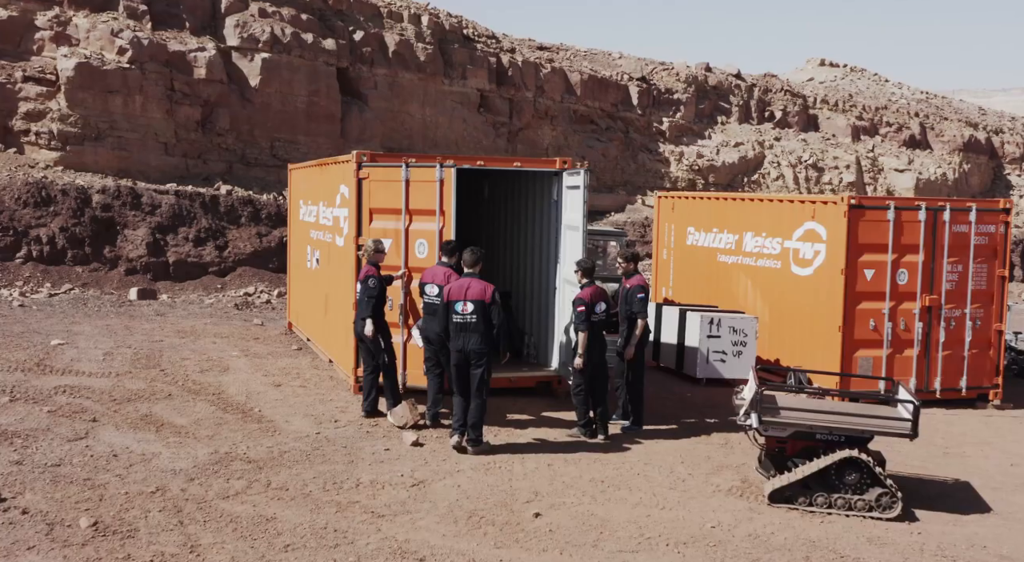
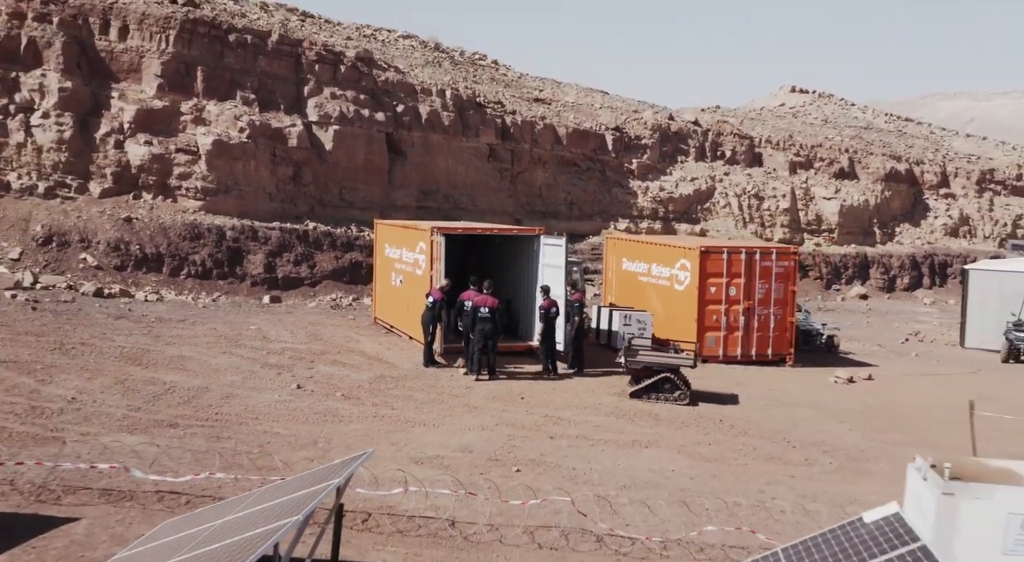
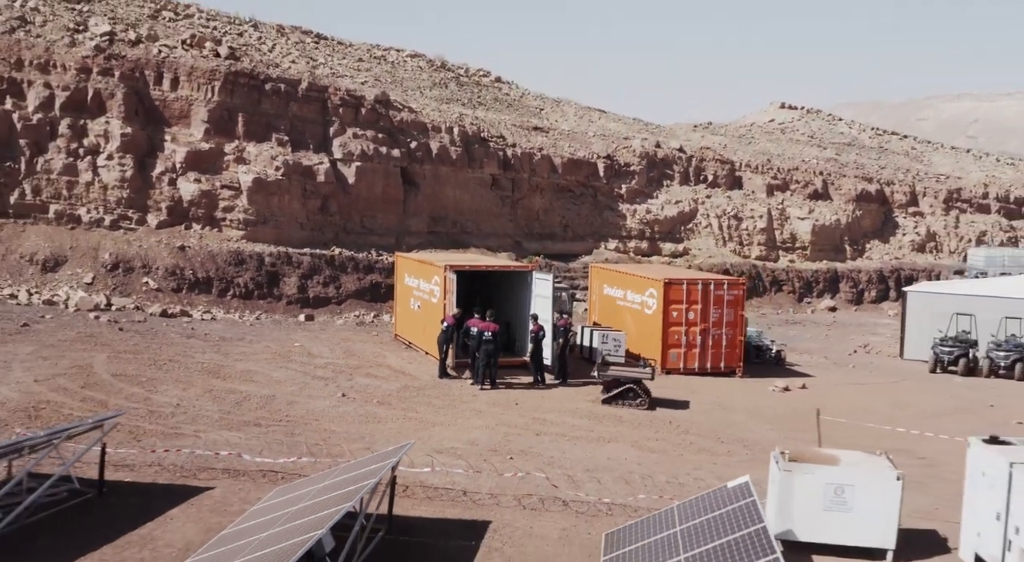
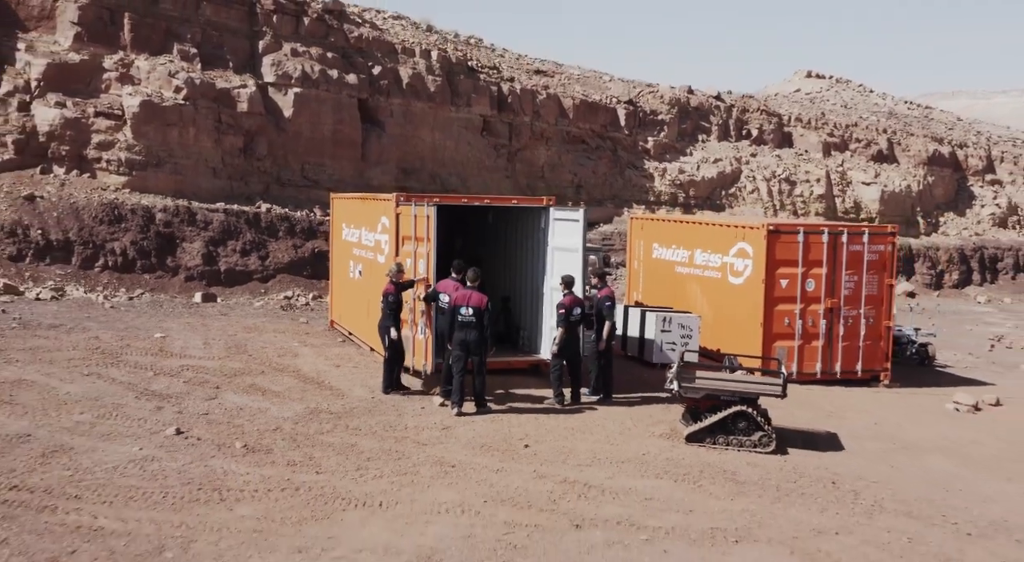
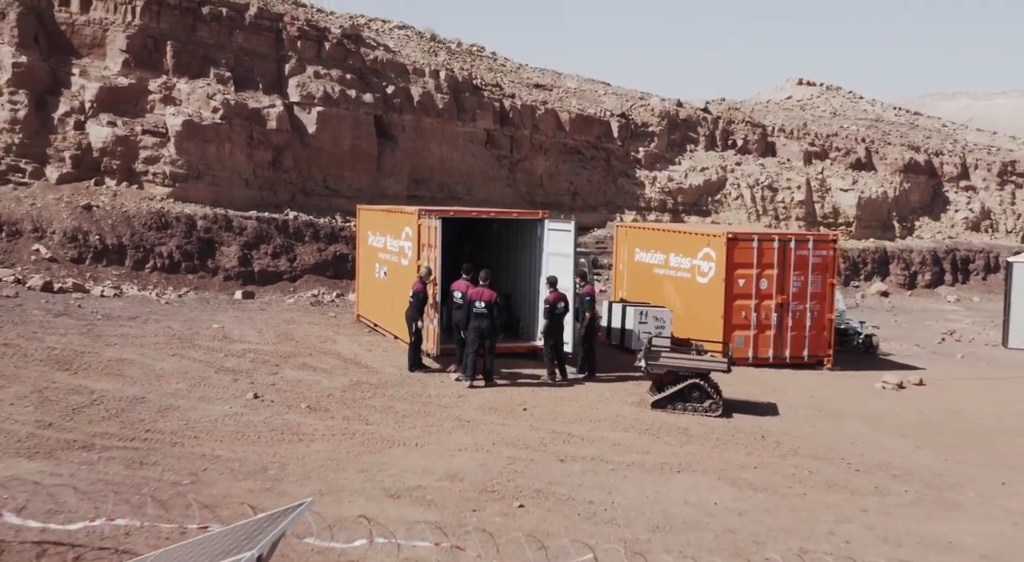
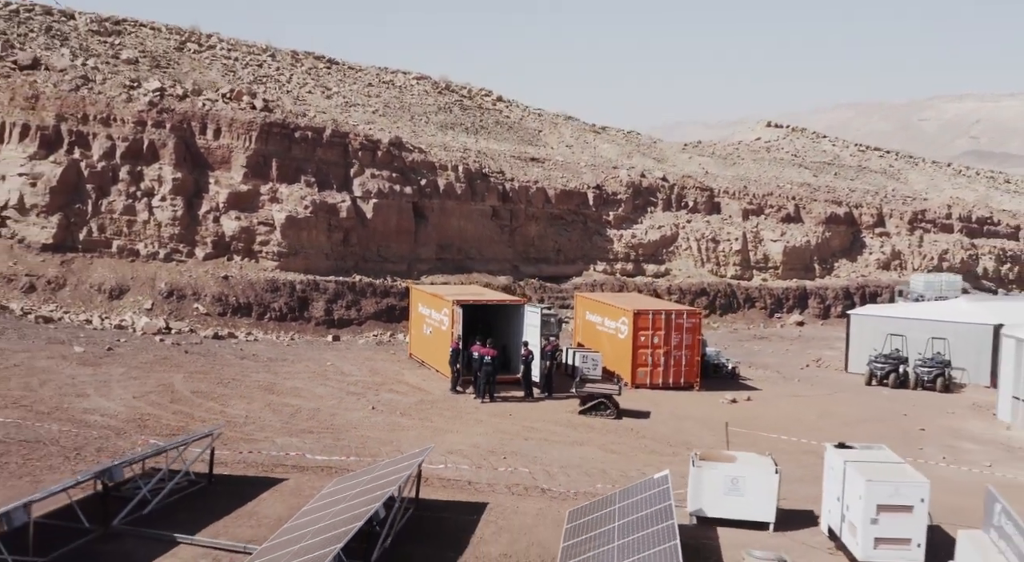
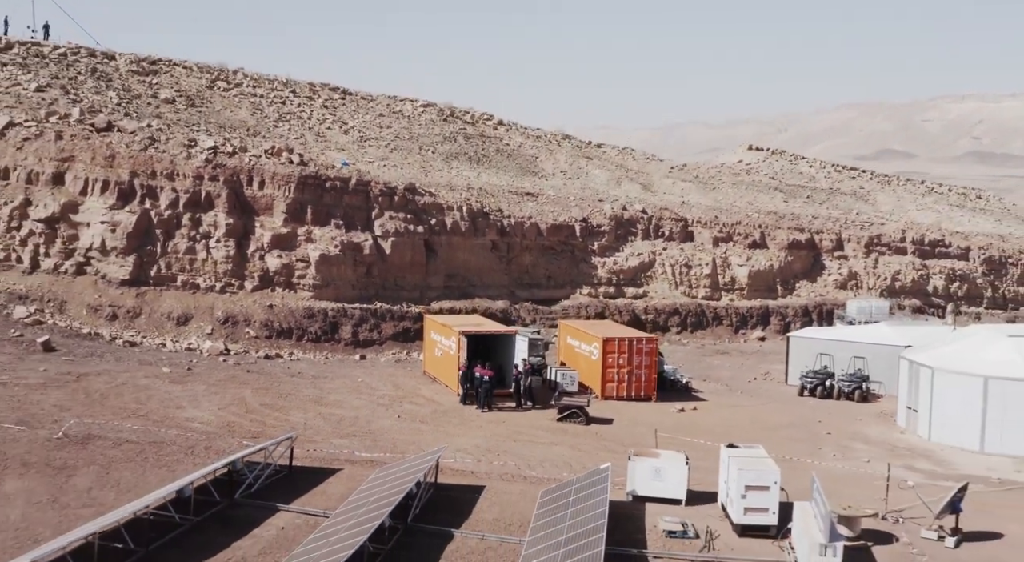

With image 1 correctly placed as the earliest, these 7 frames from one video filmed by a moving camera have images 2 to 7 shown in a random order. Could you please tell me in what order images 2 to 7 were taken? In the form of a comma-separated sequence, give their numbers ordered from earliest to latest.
4, 5, 2, 3, 6, 7
